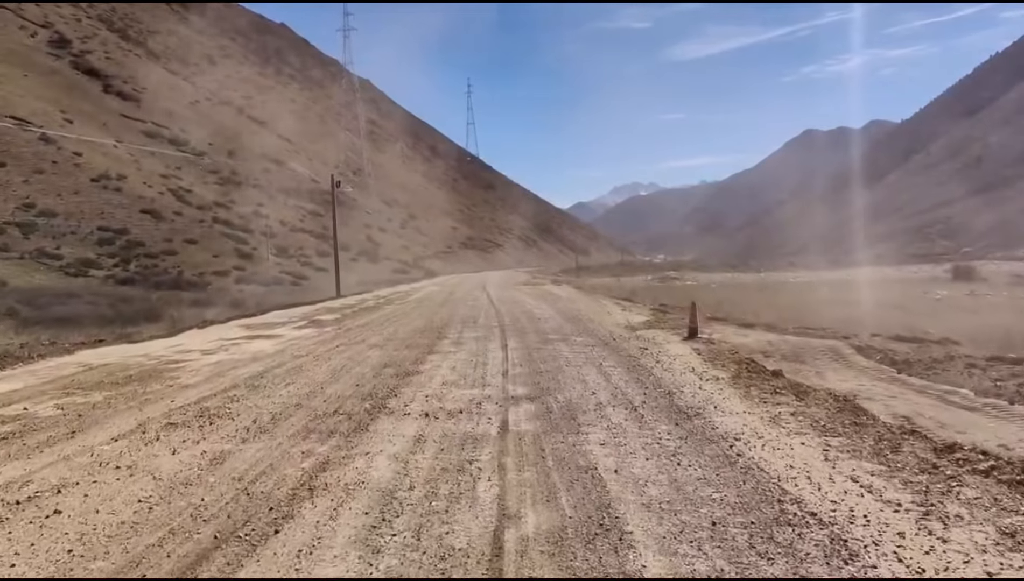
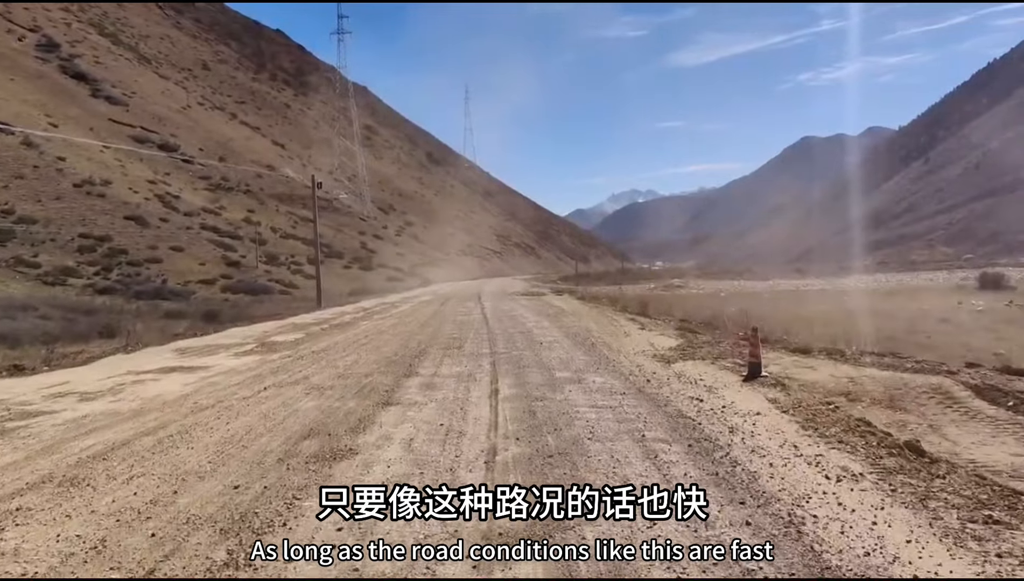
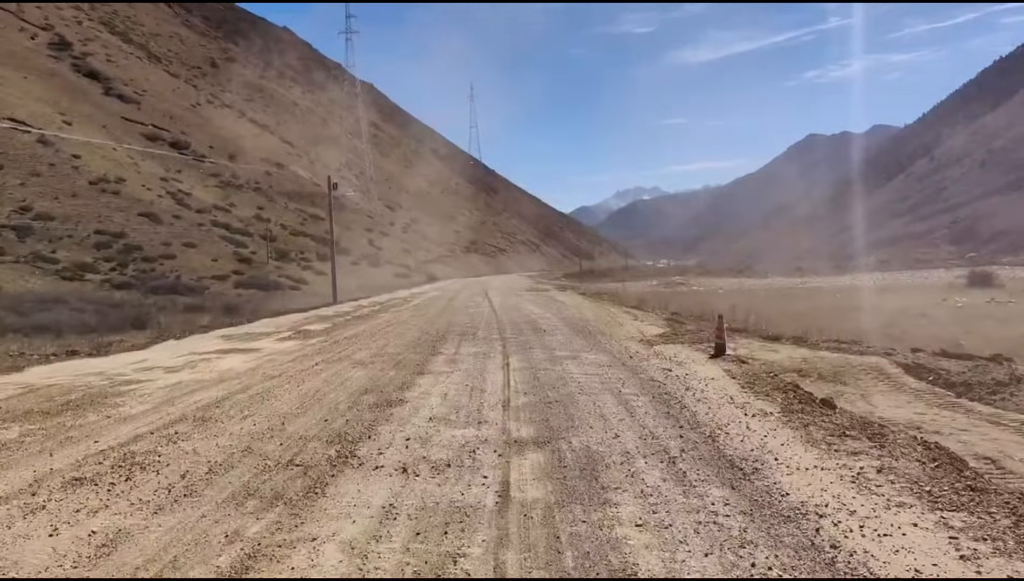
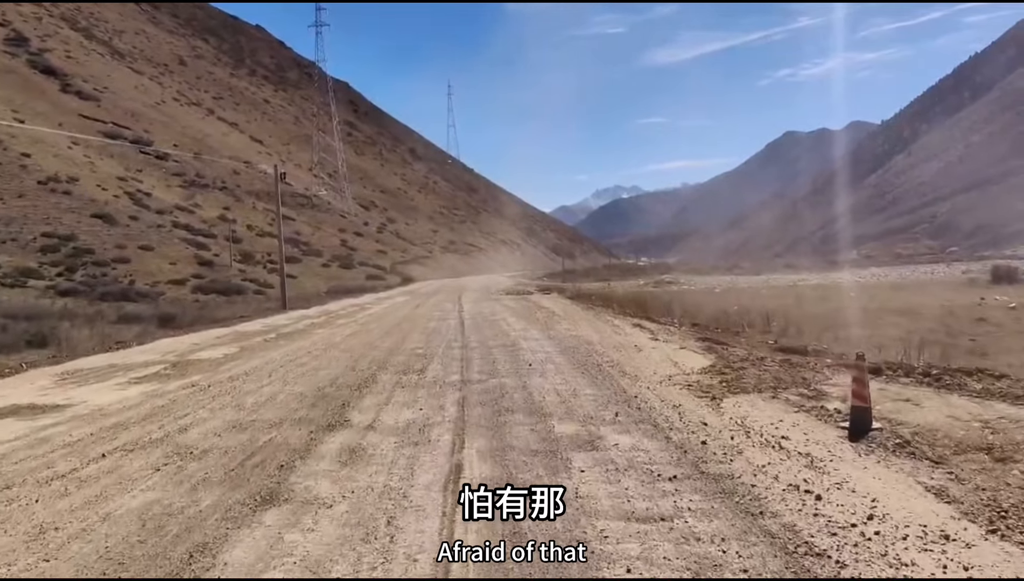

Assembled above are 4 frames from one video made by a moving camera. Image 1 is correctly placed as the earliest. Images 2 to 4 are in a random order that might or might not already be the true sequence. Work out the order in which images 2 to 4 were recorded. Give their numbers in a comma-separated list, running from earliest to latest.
3, 2, 4
